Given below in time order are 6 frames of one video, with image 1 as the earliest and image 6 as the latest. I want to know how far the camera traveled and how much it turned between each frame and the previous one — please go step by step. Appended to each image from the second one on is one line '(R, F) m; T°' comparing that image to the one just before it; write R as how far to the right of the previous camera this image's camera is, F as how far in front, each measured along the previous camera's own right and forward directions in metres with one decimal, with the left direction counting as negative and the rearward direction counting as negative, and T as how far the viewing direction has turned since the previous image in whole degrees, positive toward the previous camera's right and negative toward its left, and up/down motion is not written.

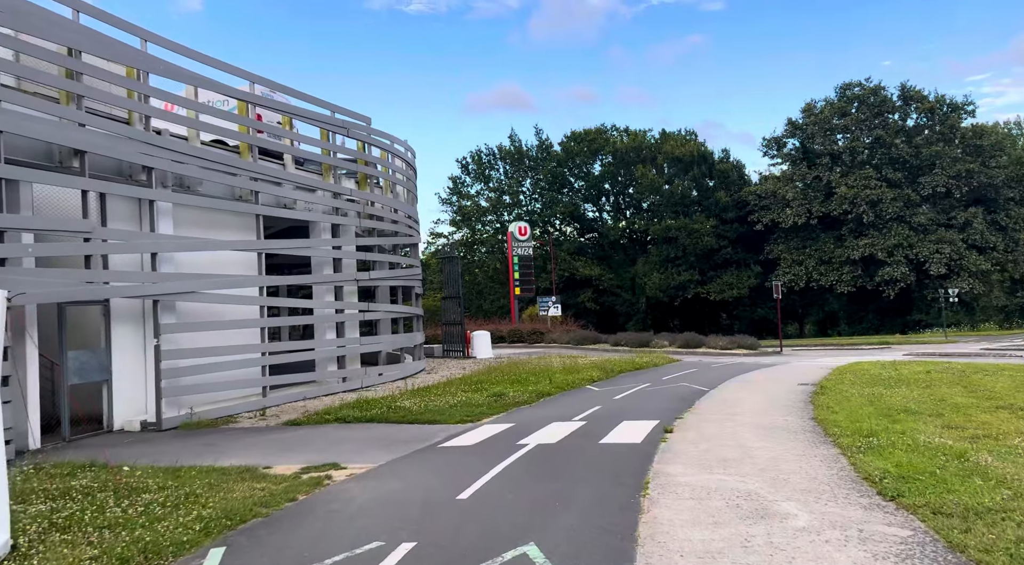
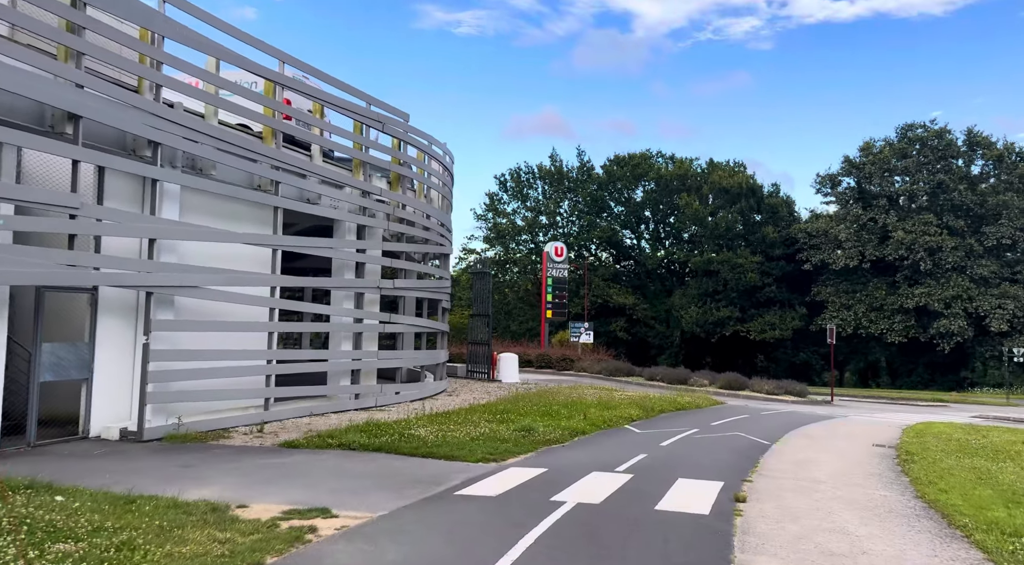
(-0.2, +1.9) m; -2°
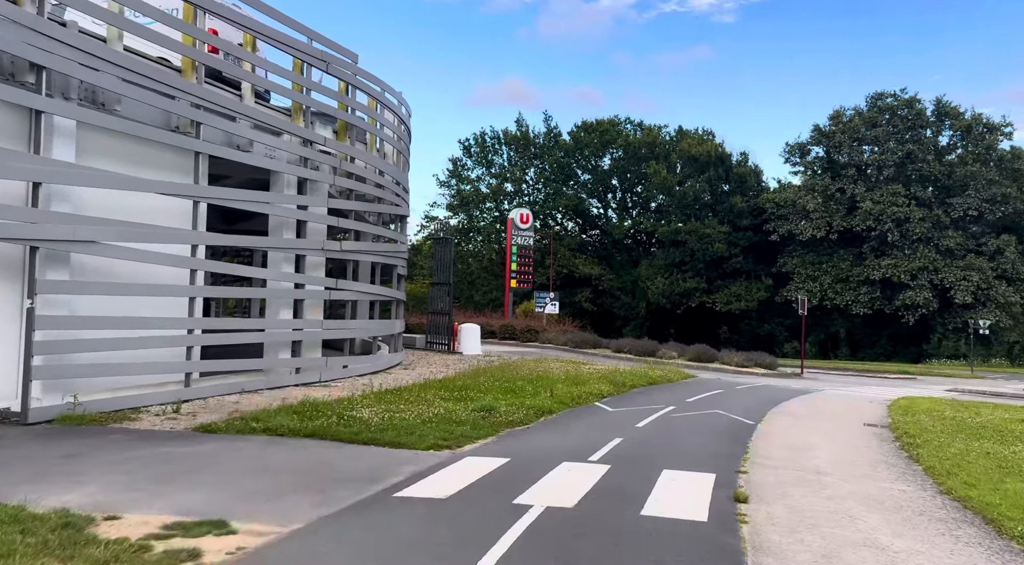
(+0.1, +1.7) m; +3°
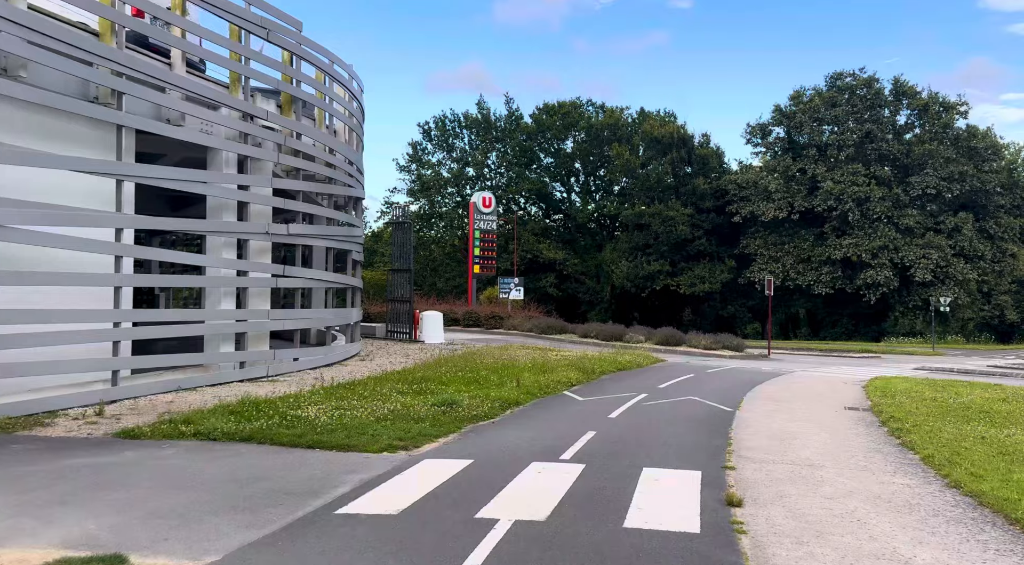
(0.0, +1.0) m; +3°
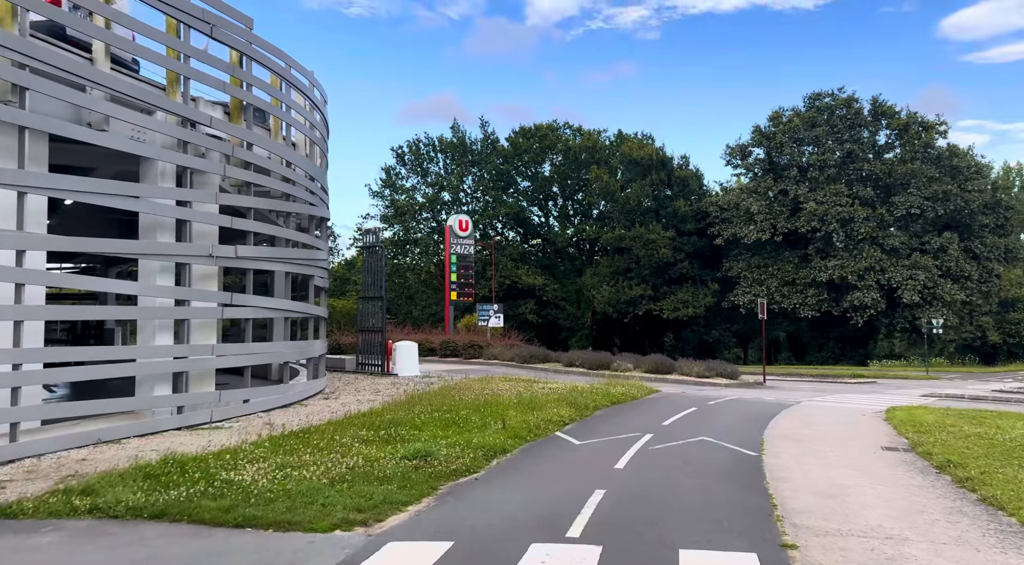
(-0.1, +1.9) m; +2°
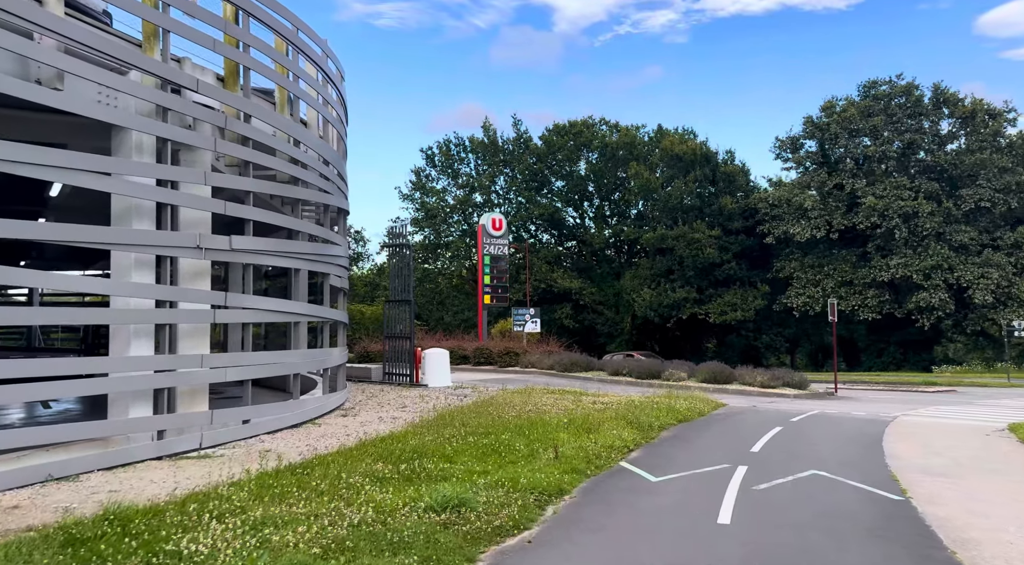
(-0.3, +2.5) m; -2°
